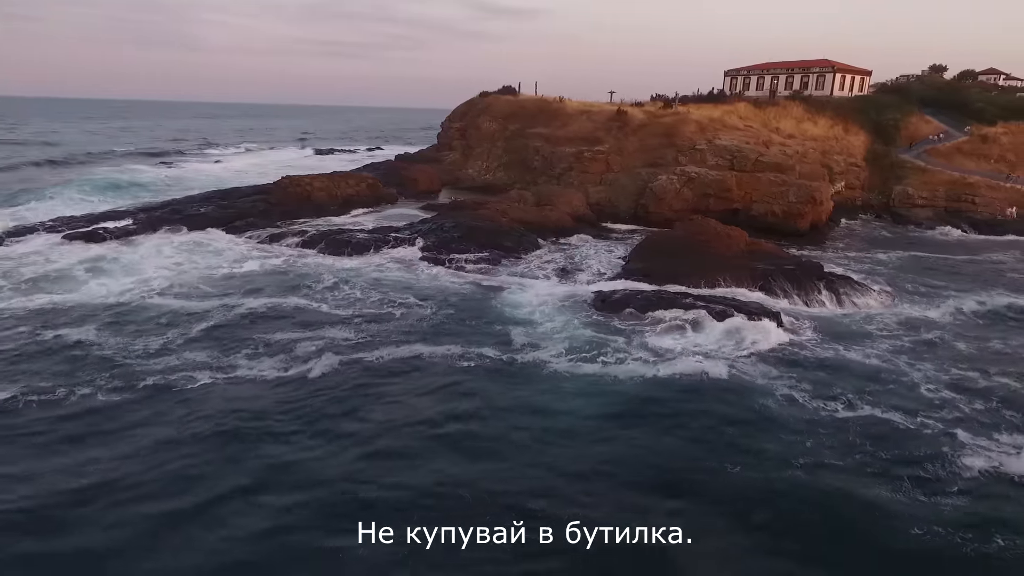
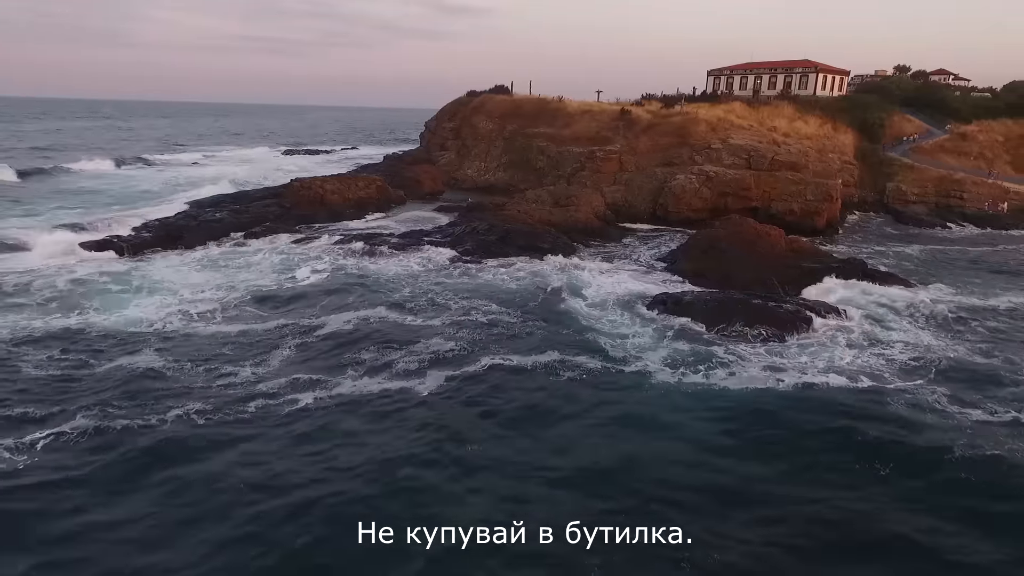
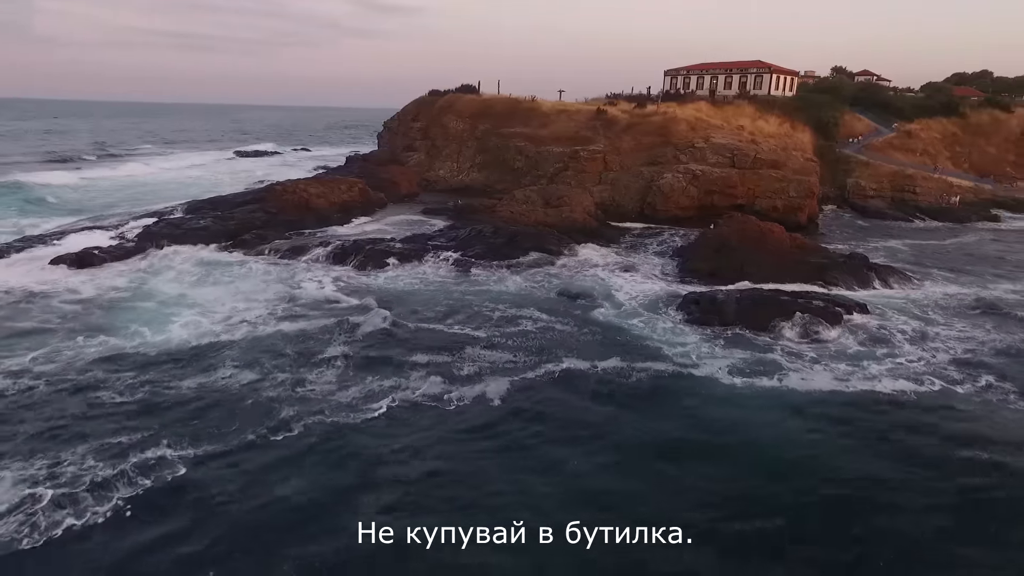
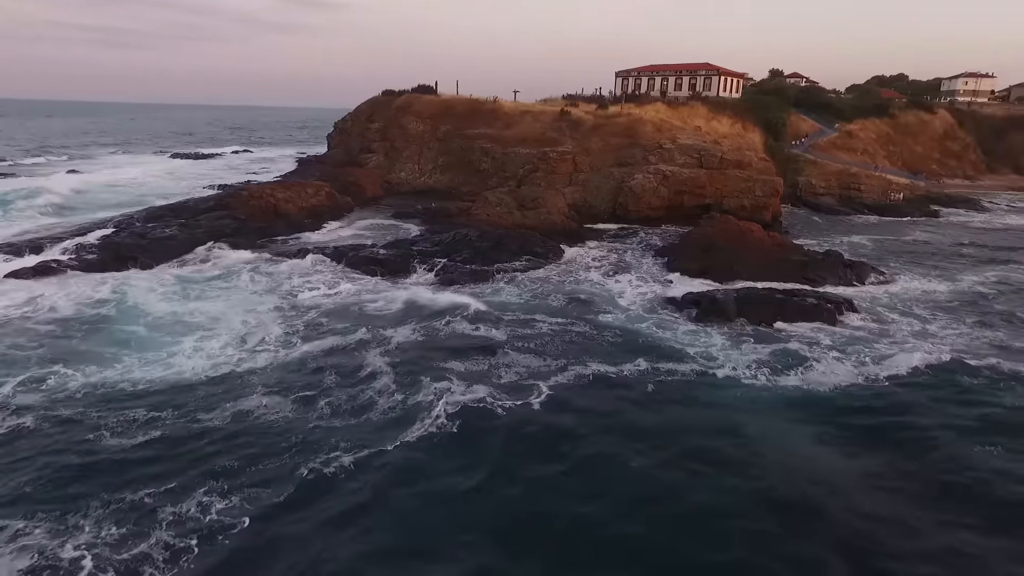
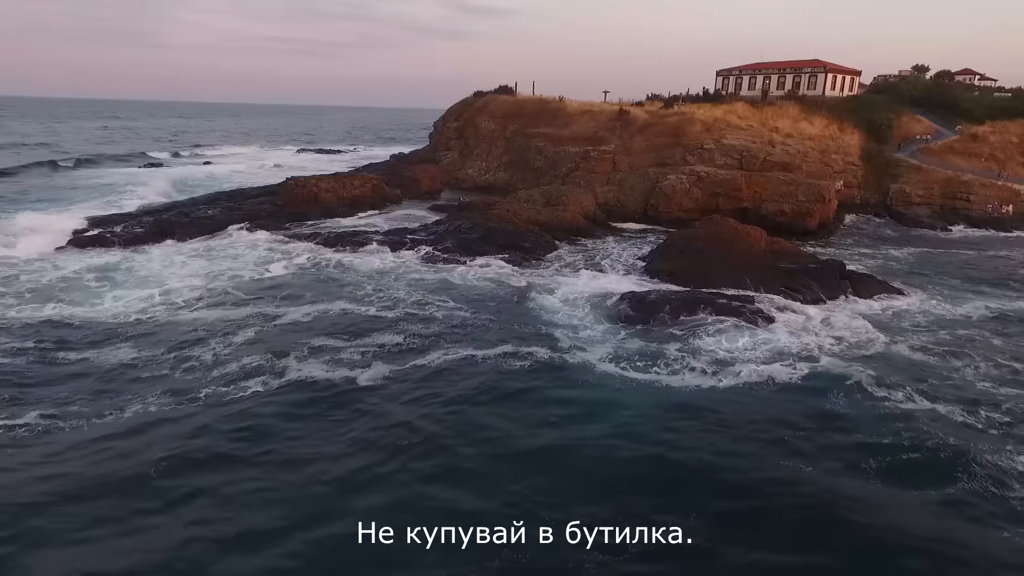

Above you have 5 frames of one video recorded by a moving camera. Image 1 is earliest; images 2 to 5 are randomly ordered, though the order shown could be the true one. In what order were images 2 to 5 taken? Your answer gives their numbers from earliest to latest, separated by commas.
5, 2, 3, 4
